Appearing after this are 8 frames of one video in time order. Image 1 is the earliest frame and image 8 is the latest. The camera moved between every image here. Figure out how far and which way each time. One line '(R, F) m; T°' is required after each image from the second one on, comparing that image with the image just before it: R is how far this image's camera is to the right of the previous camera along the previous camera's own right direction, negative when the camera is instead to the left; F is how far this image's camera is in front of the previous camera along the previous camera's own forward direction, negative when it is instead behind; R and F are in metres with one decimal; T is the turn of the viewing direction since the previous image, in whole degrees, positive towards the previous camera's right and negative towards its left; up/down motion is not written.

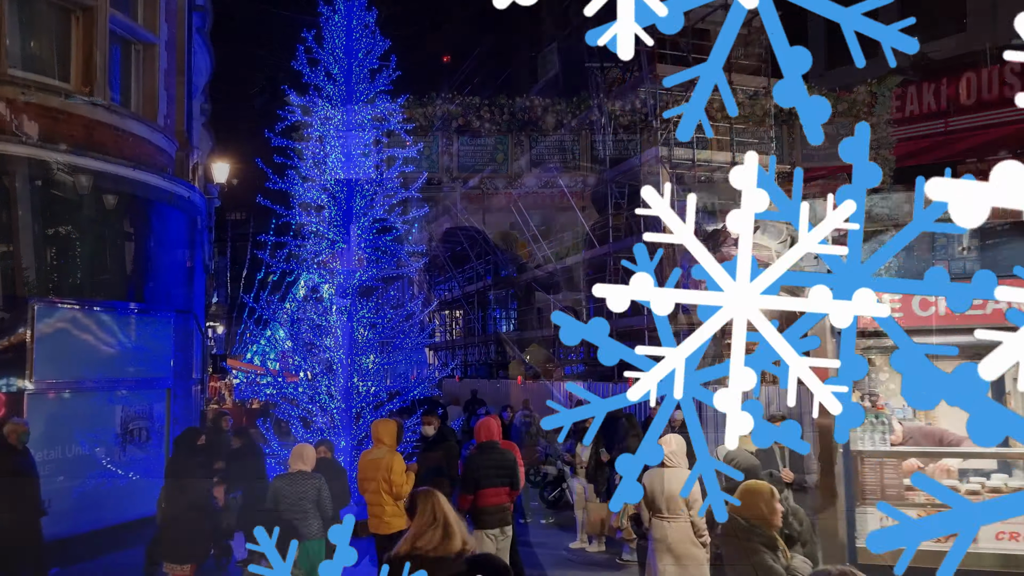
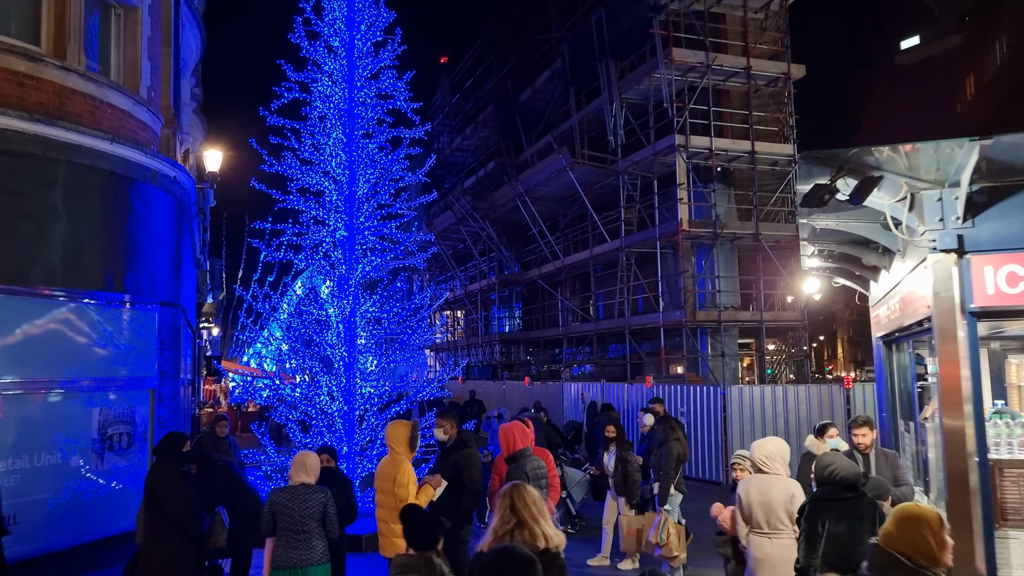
(-0.2, +0.8) m; 0°
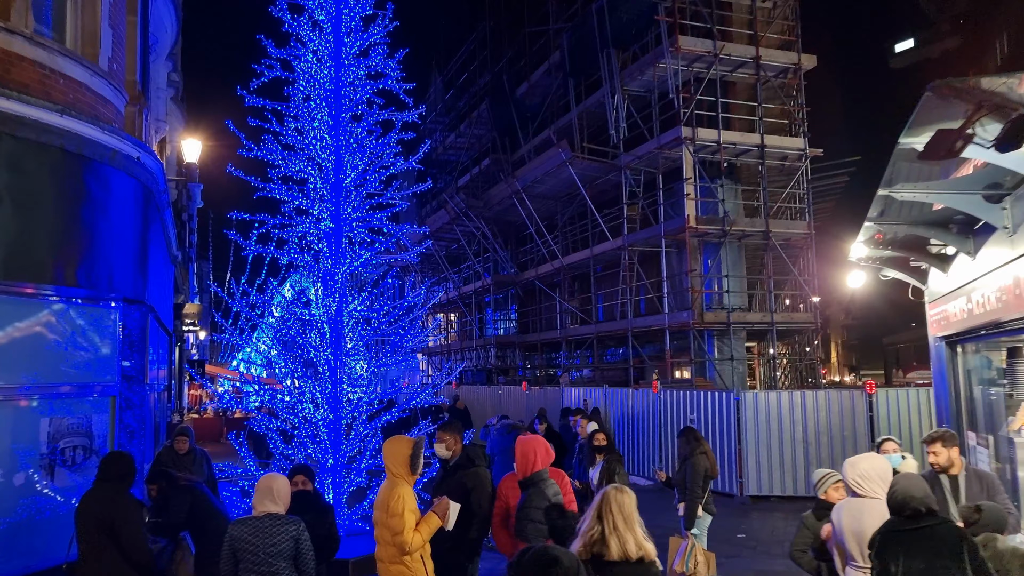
(-0.1, +0.8) m; +1°
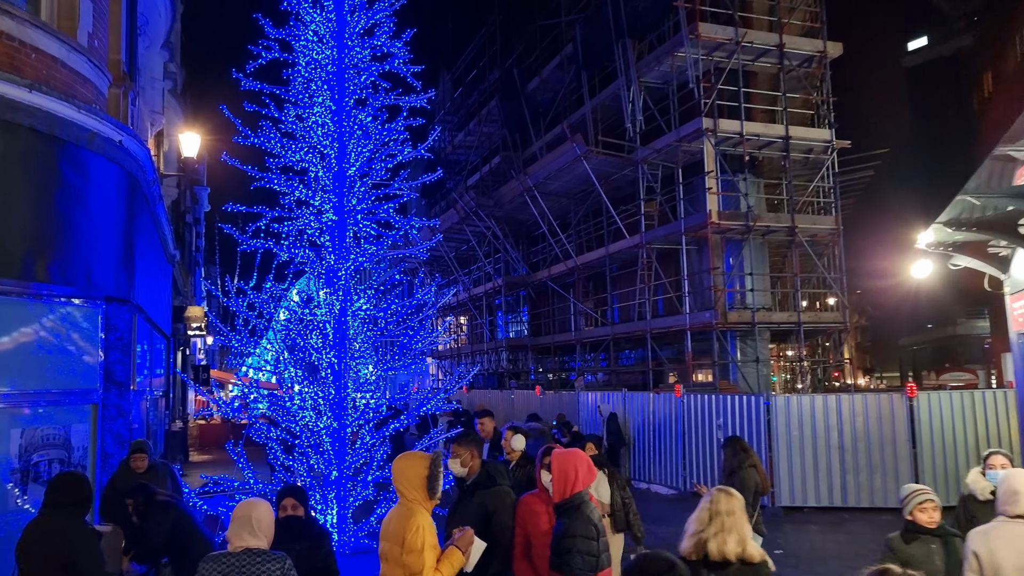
(-0.1, +0.7) m; -1°
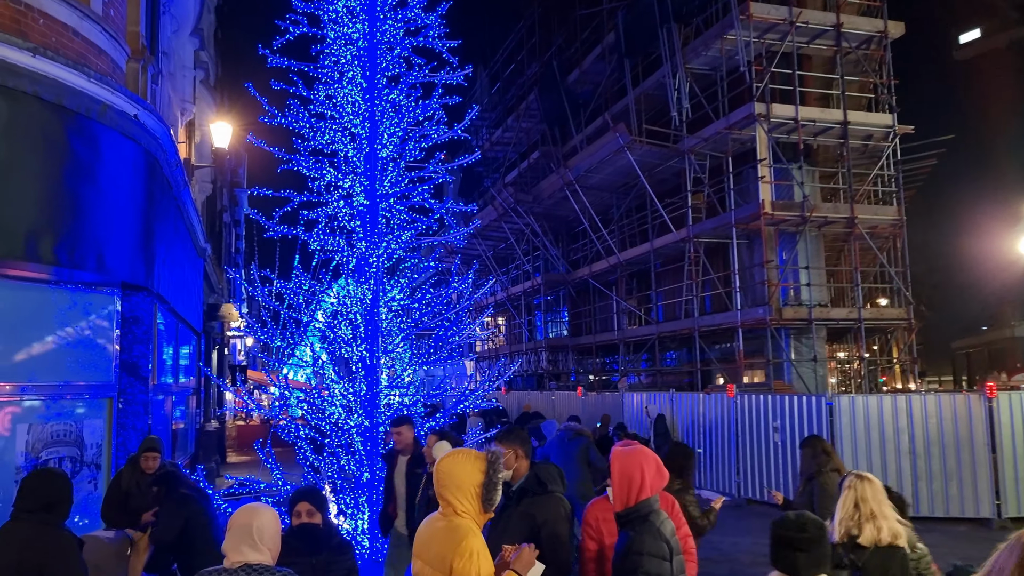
(-0.1, +0.6) m; -3°
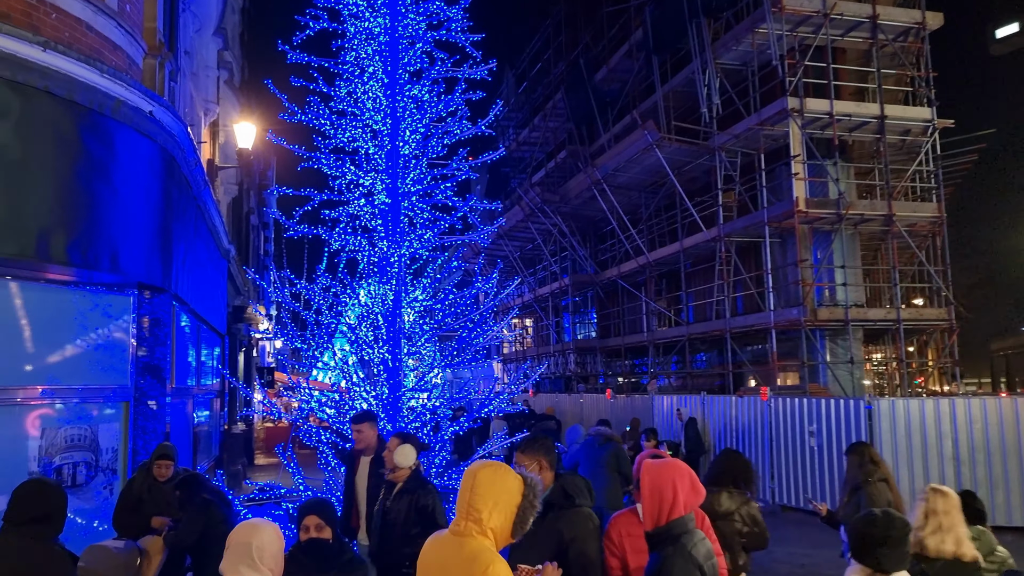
(0.0, +0.2) m; -2°
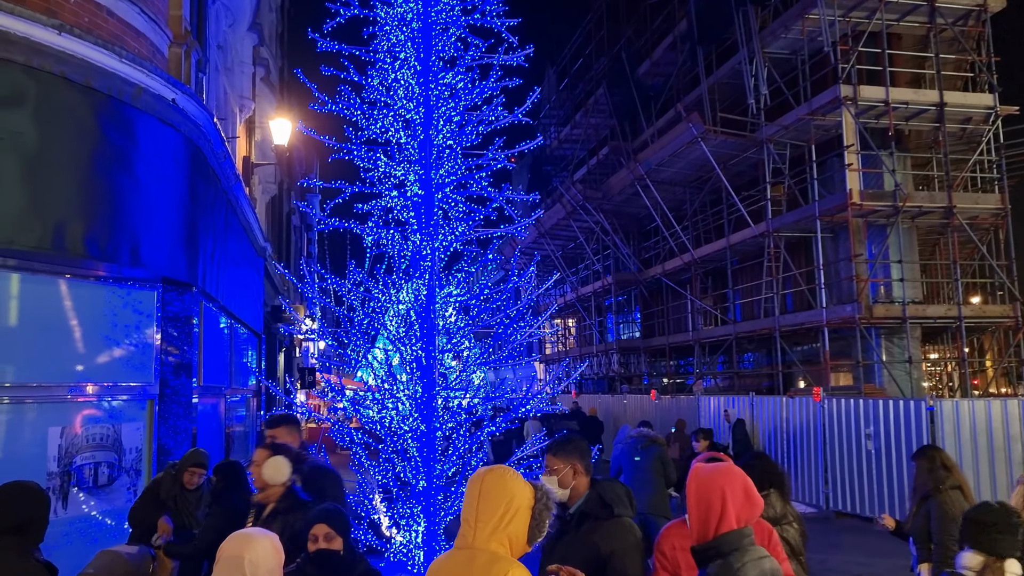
(0.0, +0.3) m; -3°
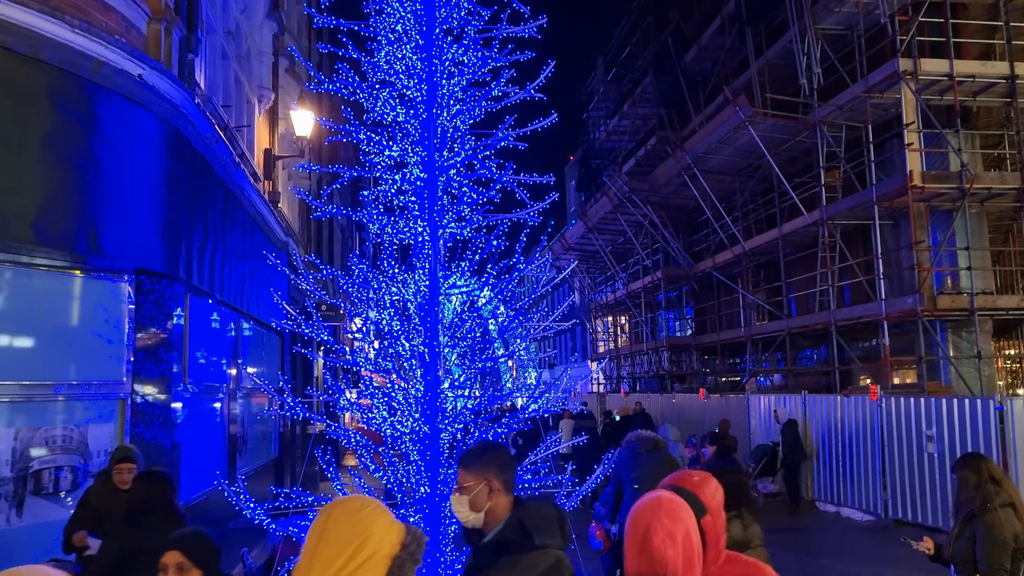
(+0.4, +0.6) m; -4°
